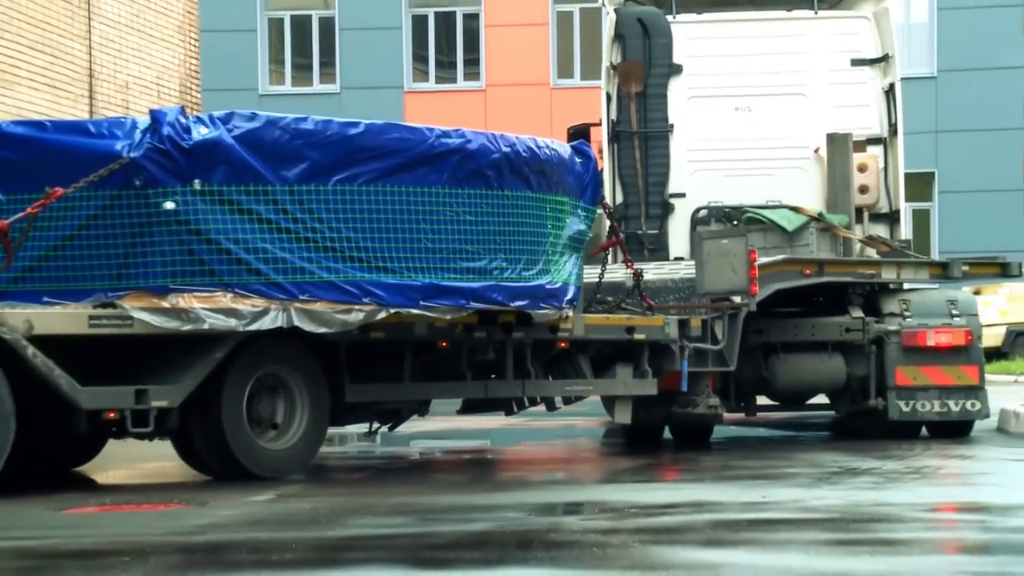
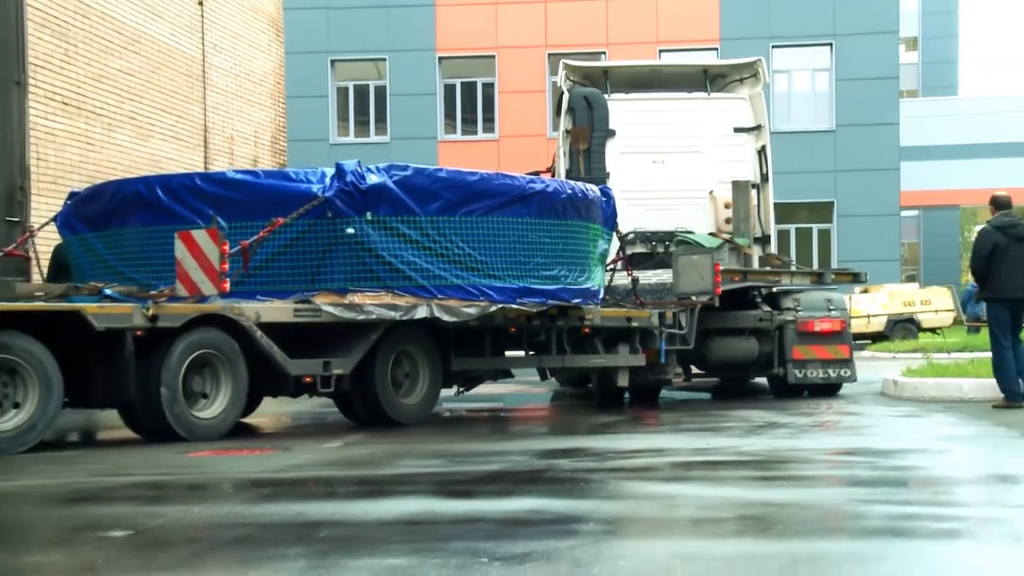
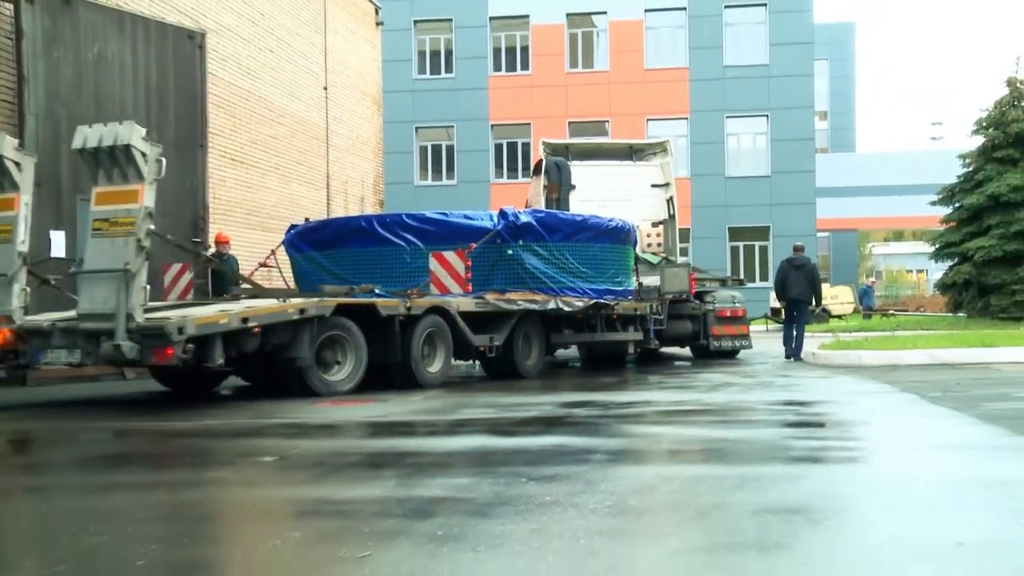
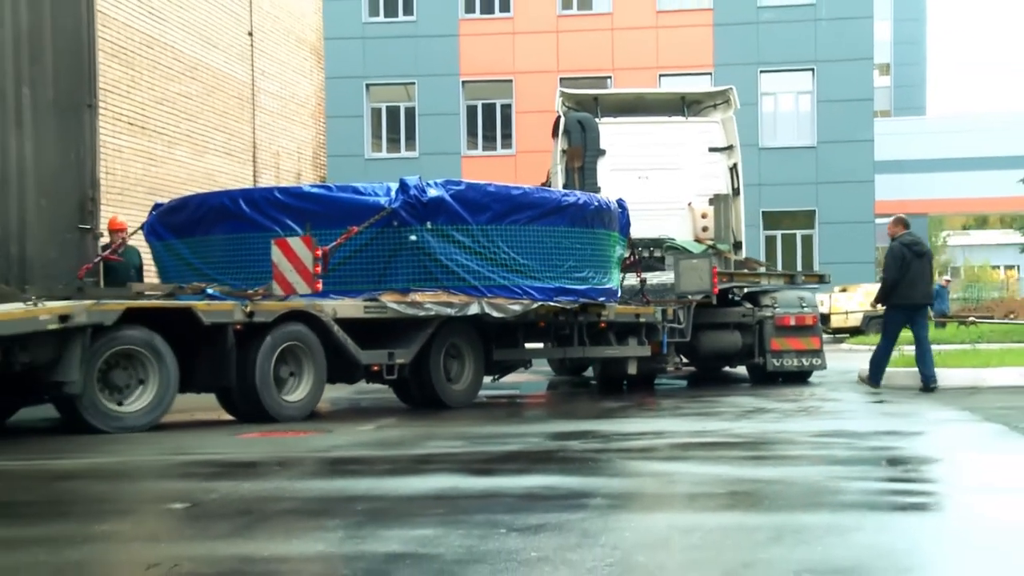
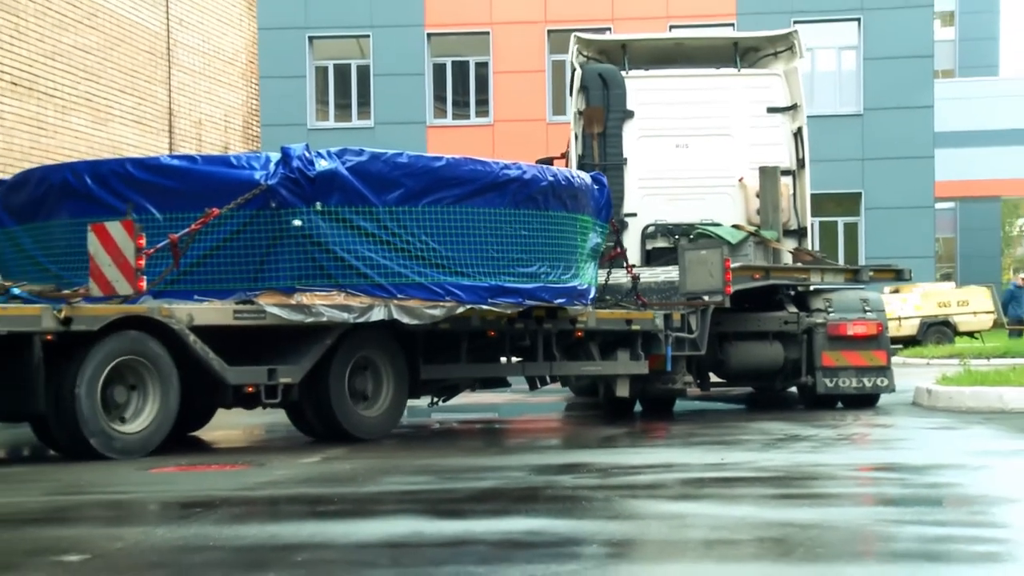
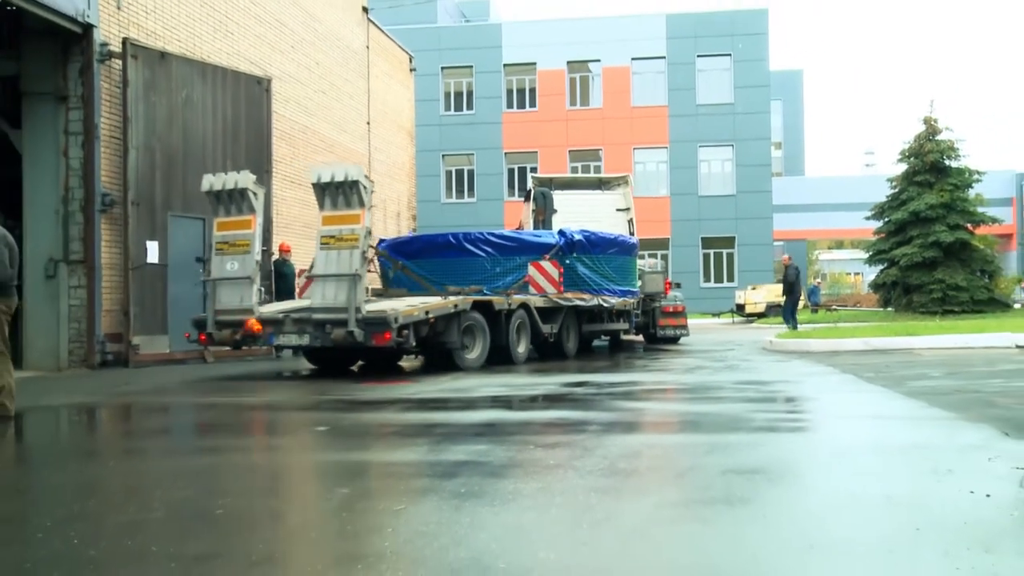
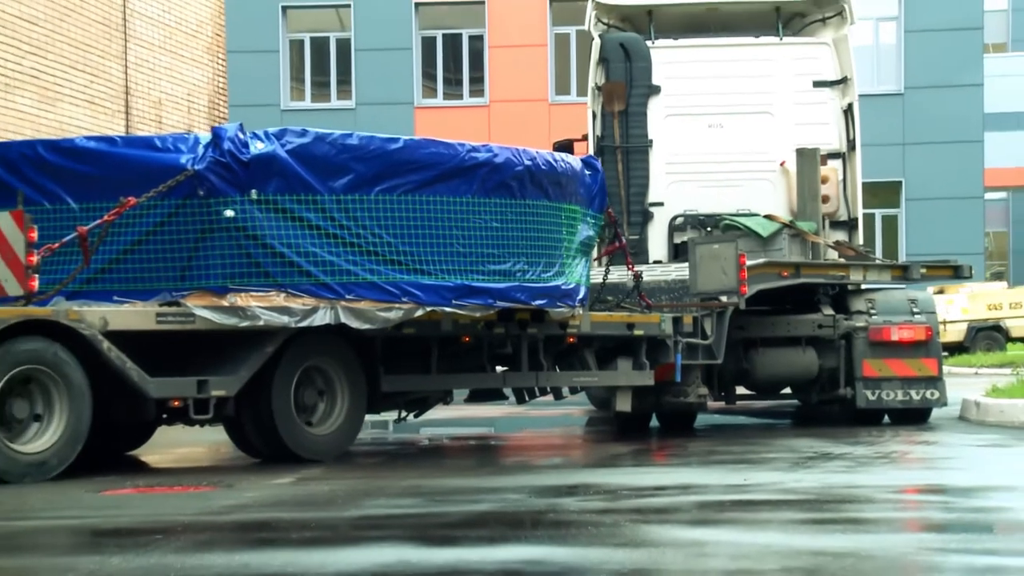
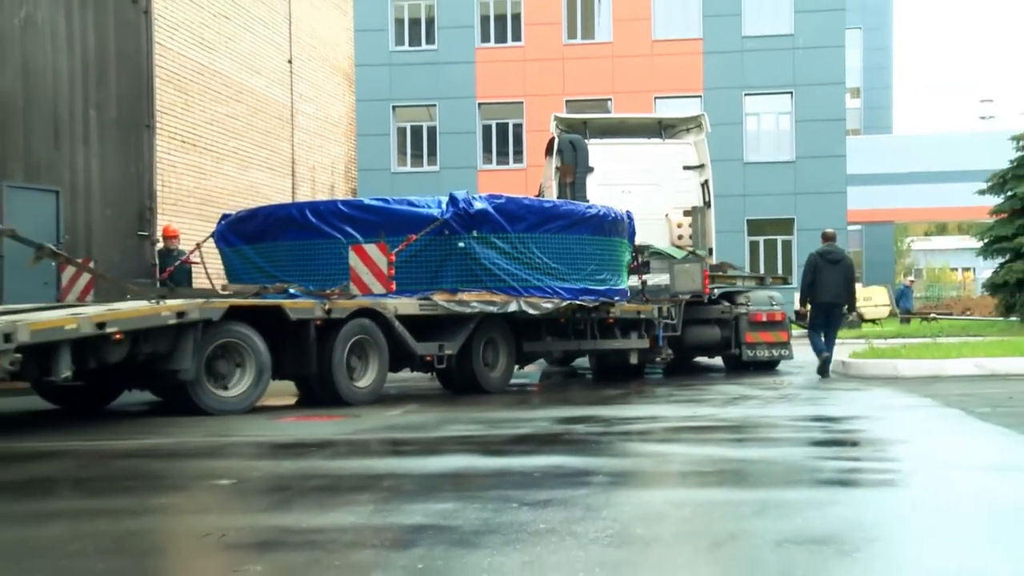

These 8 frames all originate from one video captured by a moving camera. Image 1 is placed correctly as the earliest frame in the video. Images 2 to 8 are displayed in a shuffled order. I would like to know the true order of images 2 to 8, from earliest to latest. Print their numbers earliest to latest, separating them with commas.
7, 5, 2, 4, 8, 3, 6
